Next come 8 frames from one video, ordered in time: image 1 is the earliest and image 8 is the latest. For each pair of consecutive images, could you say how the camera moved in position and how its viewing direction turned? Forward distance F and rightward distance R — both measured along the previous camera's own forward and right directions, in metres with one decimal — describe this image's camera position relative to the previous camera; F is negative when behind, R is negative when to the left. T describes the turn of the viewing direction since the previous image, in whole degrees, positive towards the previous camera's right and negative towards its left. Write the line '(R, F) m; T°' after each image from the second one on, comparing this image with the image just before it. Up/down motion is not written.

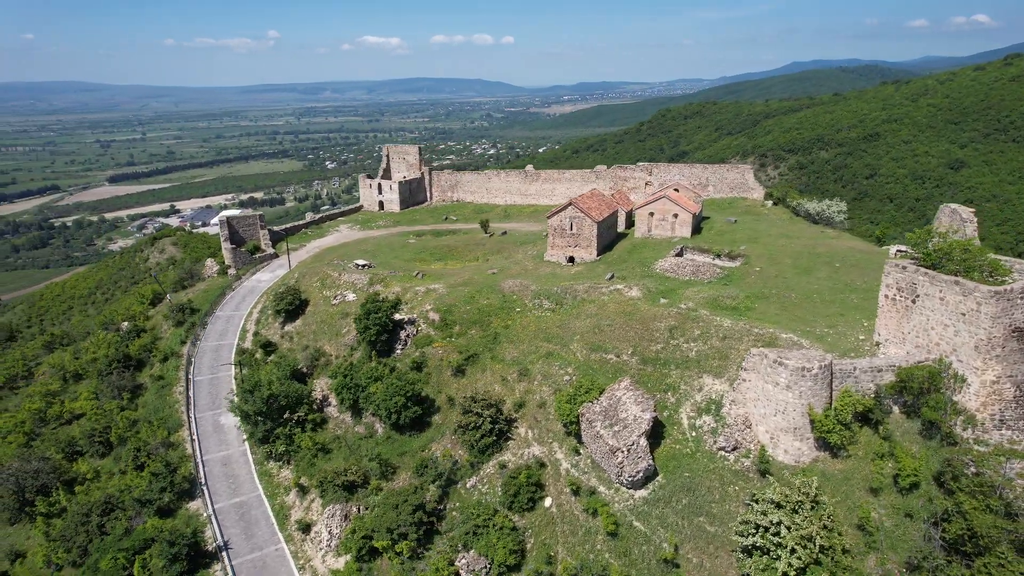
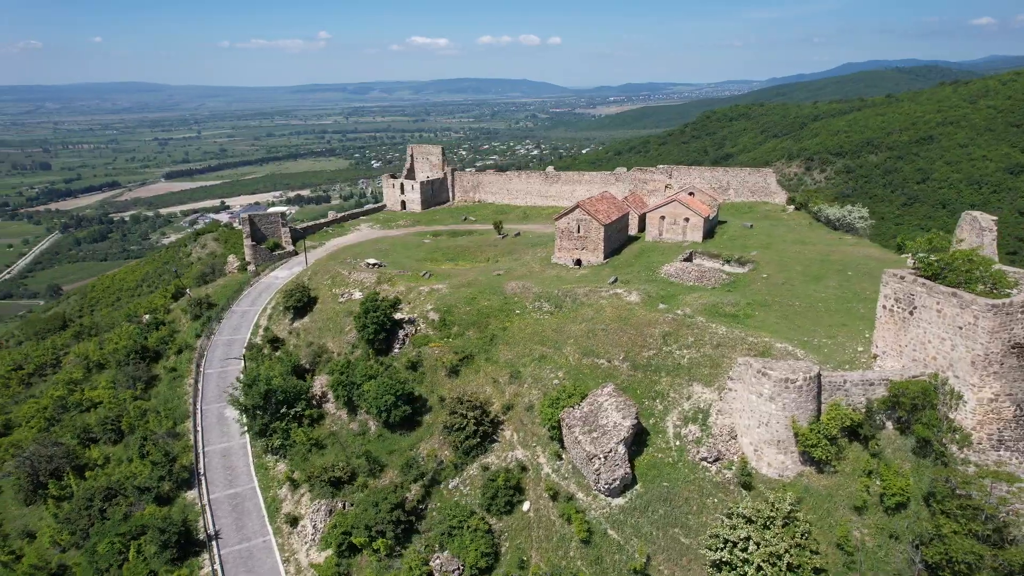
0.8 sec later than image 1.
(+1.6, +0.1) m; -4°
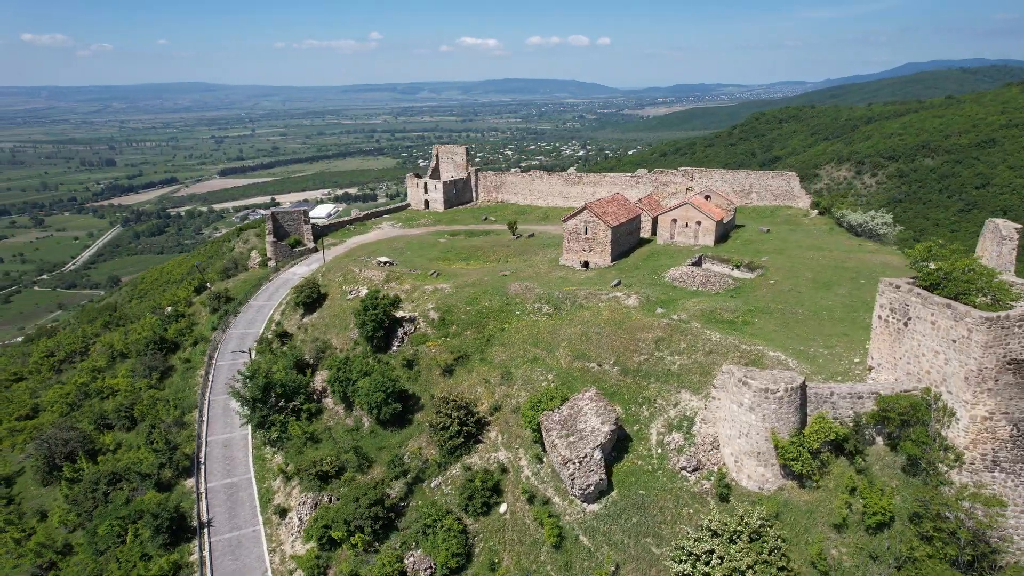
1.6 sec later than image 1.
(+1.6, +0.1) m; -4°
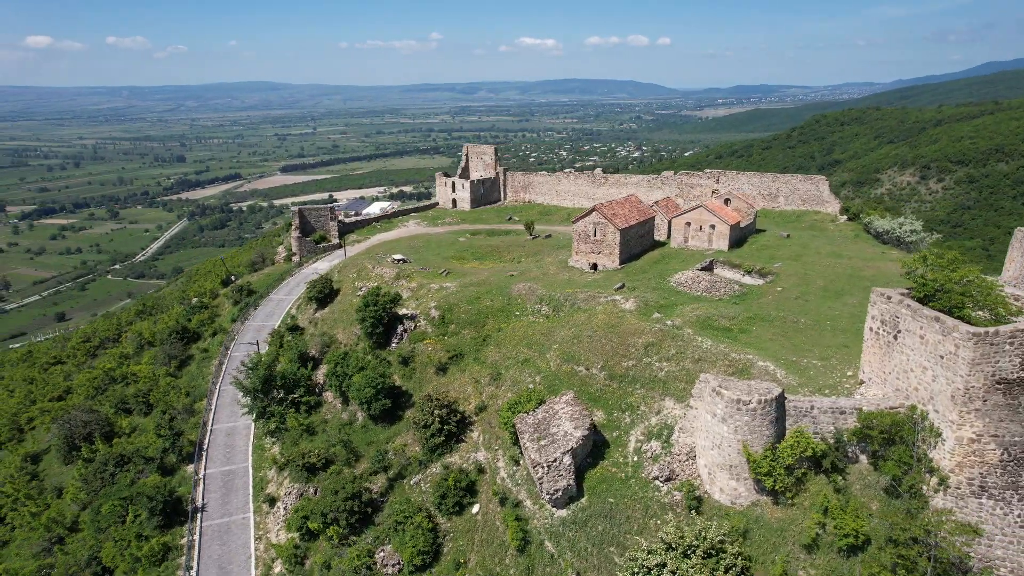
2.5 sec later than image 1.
(+1.9, +0.2) m; -5°
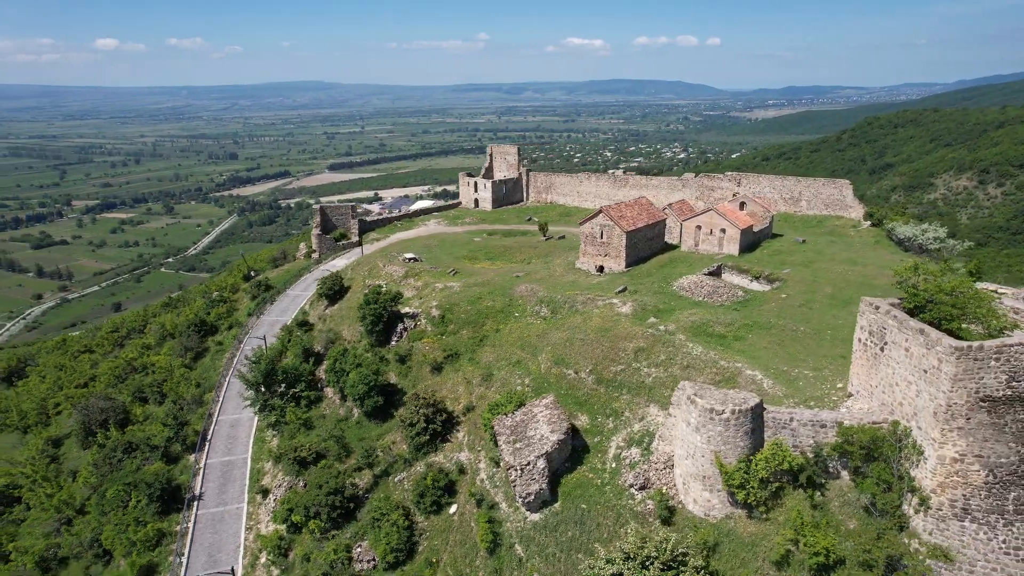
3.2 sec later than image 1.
(+1.6, +0.1) m; -4°
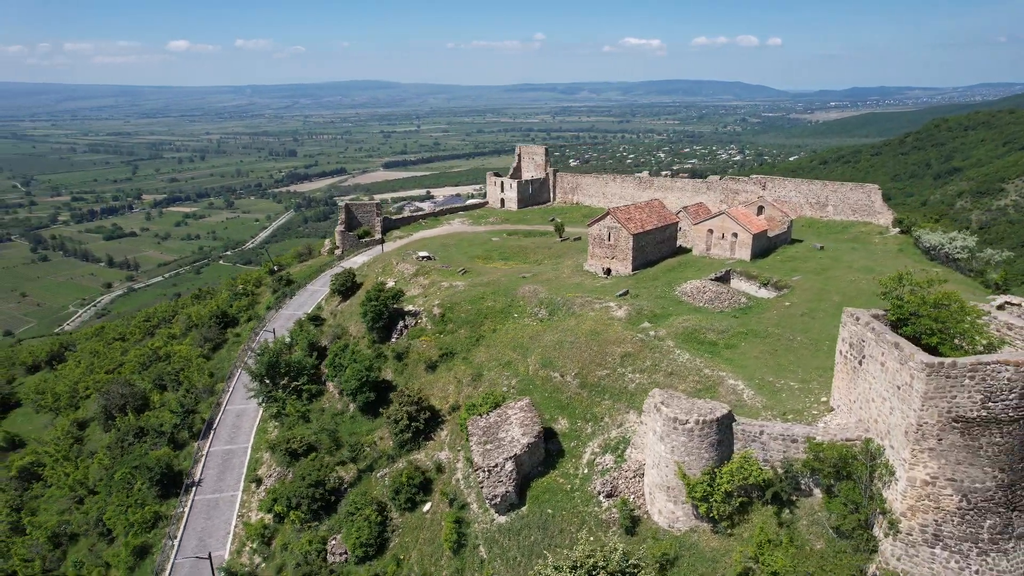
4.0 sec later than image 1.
(+1.9, +0.2) m; -4°
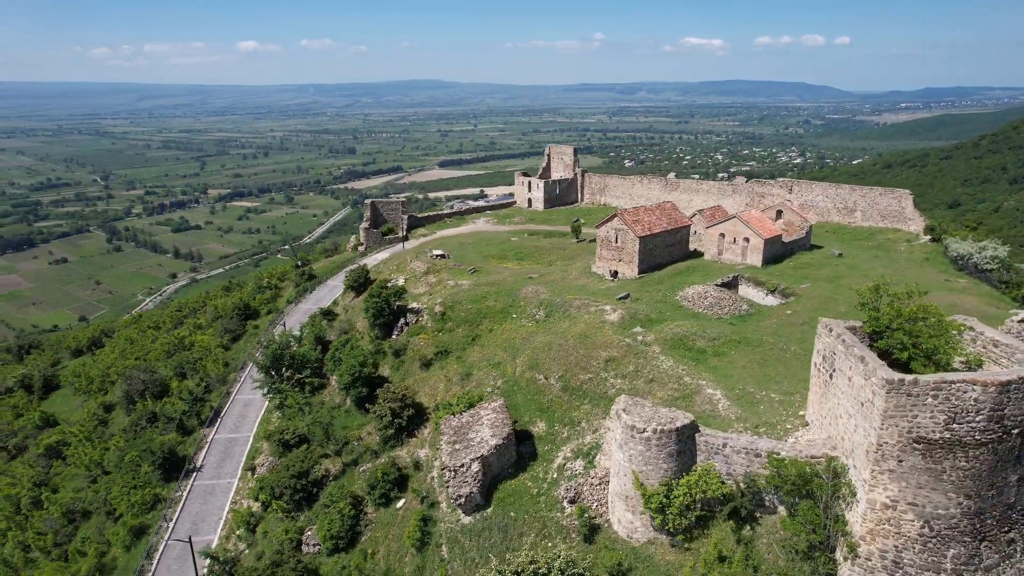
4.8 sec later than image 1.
(+2.0, +0.2) m; -5°
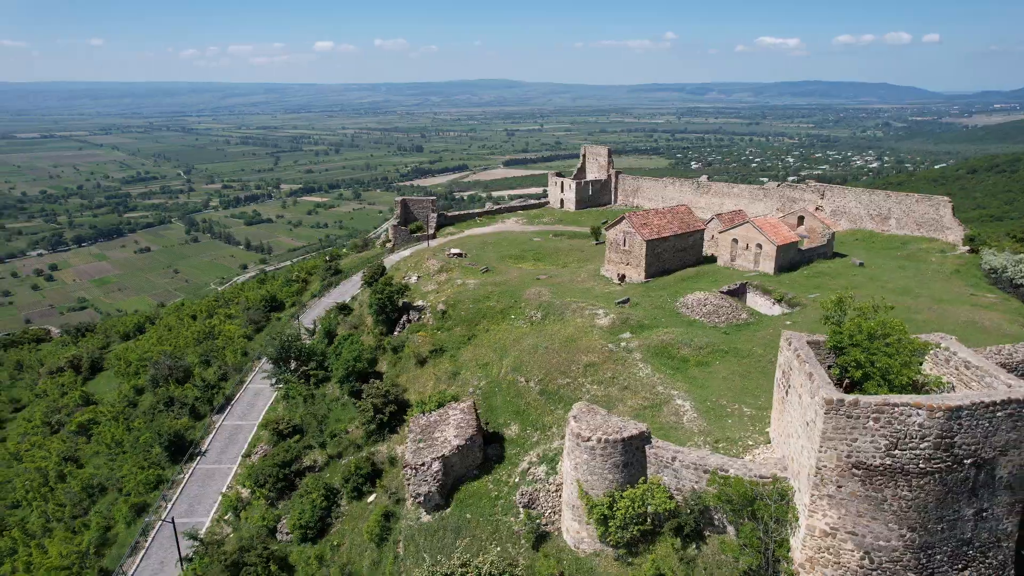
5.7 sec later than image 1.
(+2.3, +0.2) m; -6°
